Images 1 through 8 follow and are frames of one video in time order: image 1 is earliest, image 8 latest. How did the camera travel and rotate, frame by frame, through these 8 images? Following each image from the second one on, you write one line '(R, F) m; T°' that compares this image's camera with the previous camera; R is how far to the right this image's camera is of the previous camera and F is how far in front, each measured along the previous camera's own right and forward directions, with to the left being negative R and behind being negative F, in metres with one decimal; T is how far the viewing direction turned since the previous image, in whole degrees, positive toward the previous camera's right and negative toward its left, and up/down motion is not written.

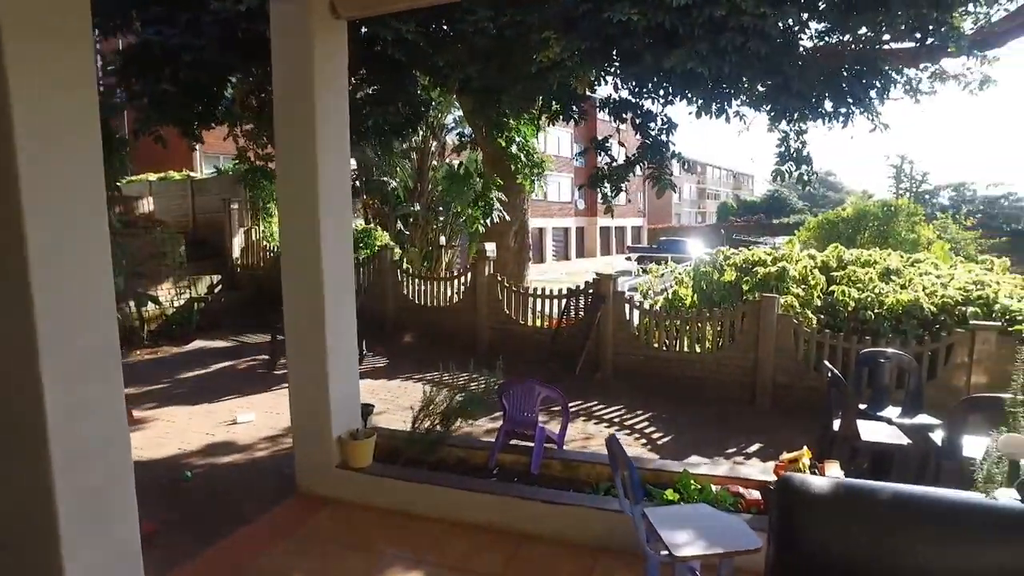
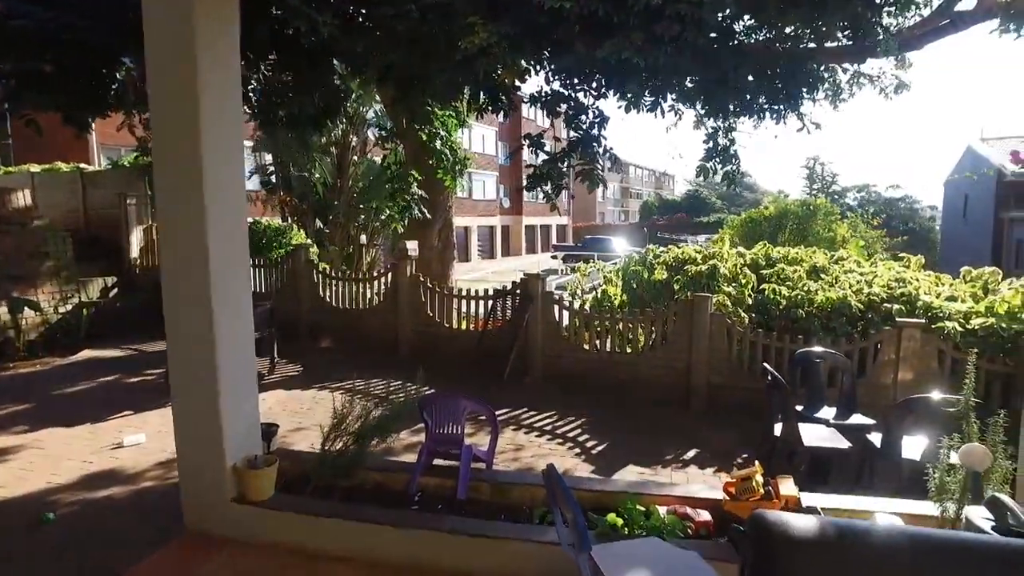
(0.0, +0.4) m; +6°
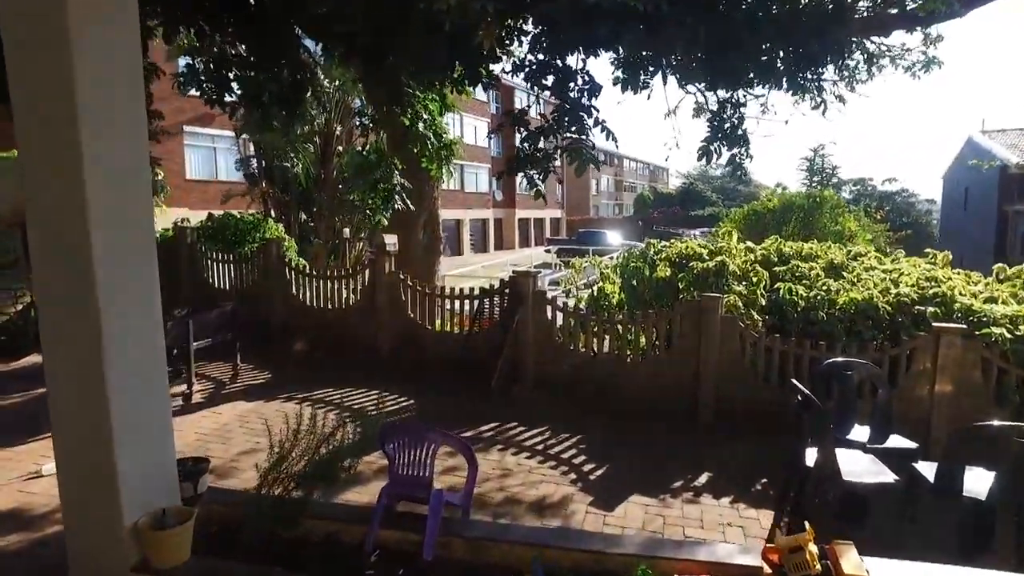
(+0.1, +0.7) m; +1°
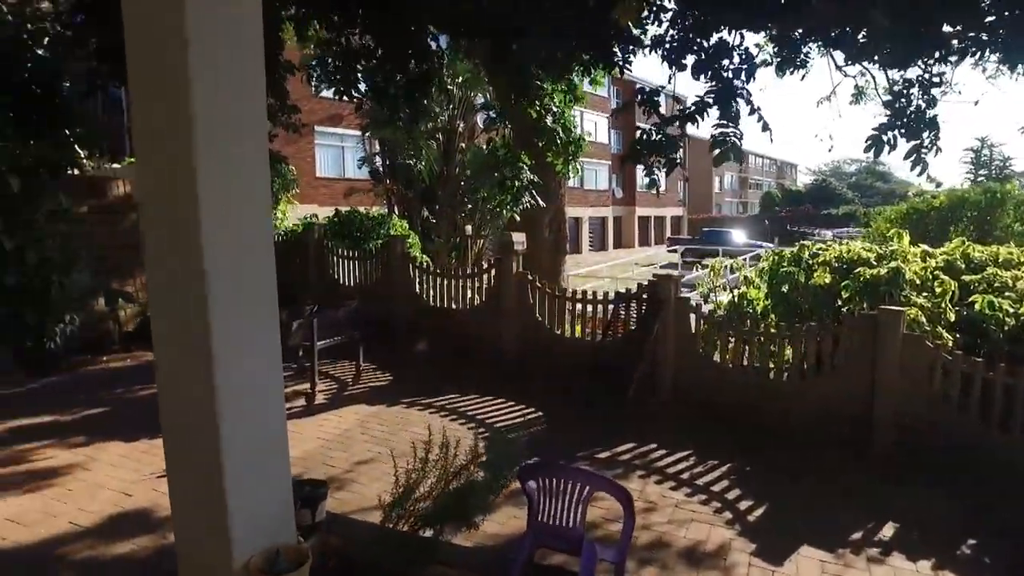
(-0.2, +0.5) m; -10°
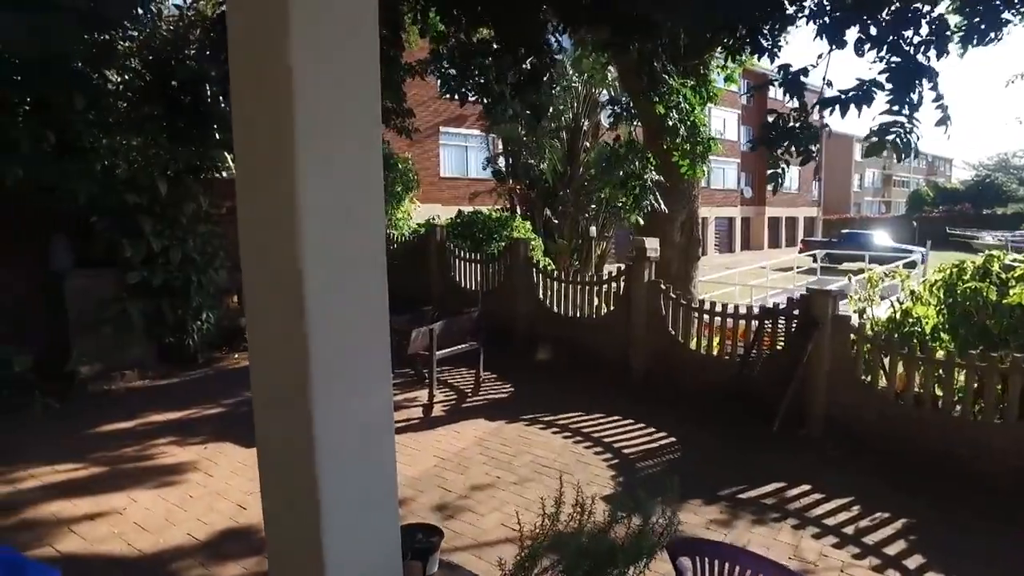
(-0.1, +0.4) m; -10°
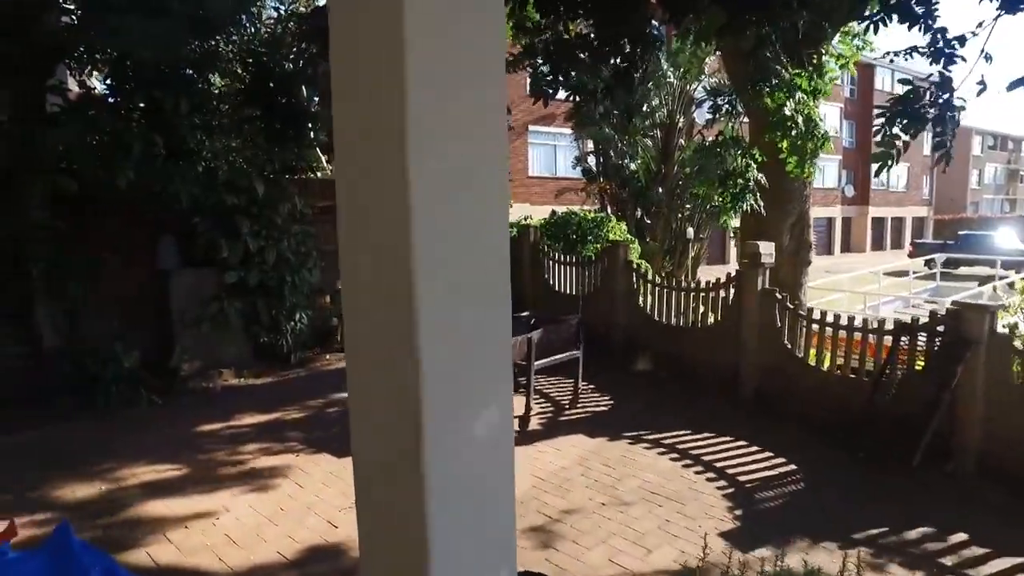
(-0.2, +0.3) m; -7°
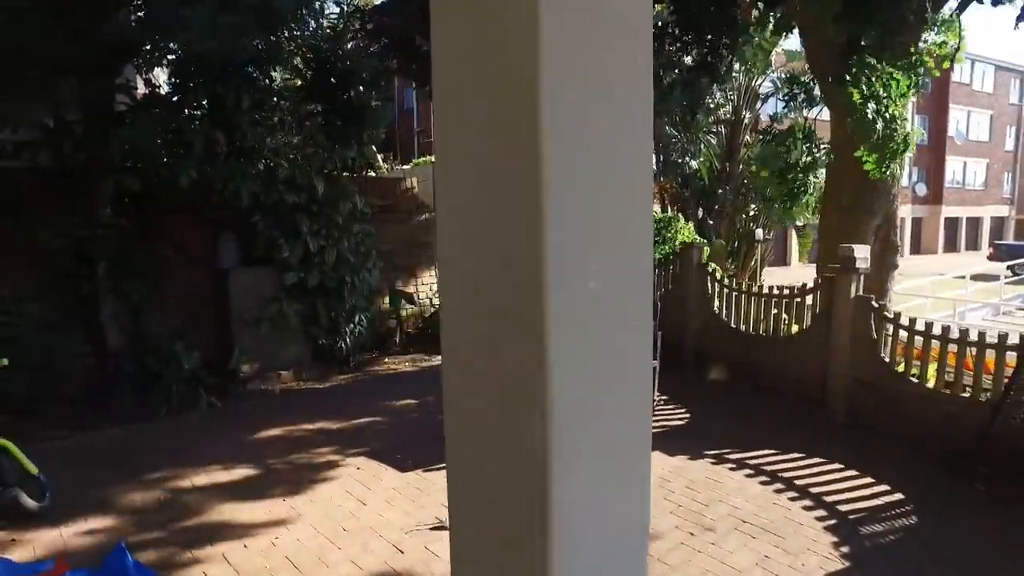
(-0.2, +0.3) m; -4°
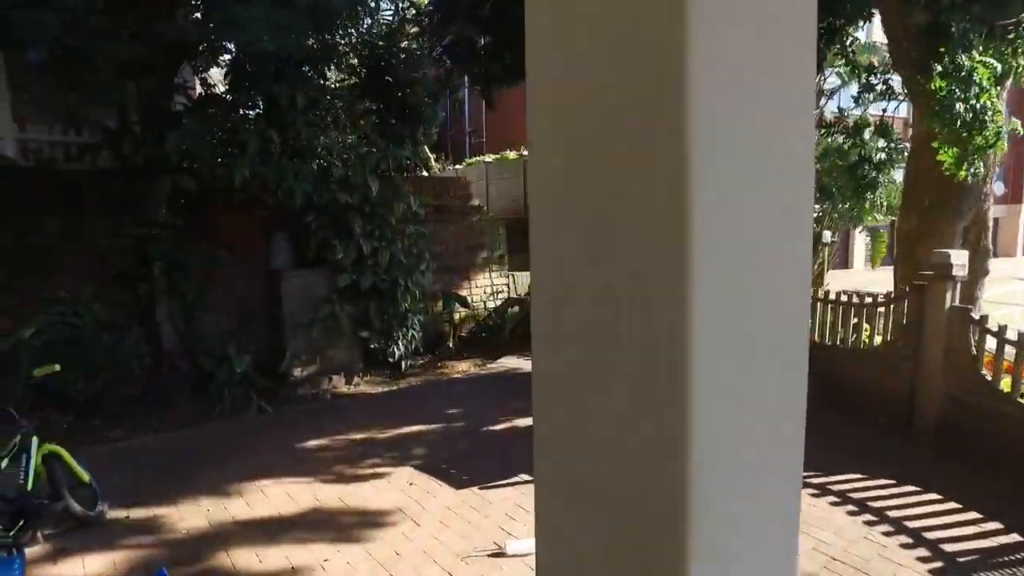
(-0.1, +0.3) m; -4°
